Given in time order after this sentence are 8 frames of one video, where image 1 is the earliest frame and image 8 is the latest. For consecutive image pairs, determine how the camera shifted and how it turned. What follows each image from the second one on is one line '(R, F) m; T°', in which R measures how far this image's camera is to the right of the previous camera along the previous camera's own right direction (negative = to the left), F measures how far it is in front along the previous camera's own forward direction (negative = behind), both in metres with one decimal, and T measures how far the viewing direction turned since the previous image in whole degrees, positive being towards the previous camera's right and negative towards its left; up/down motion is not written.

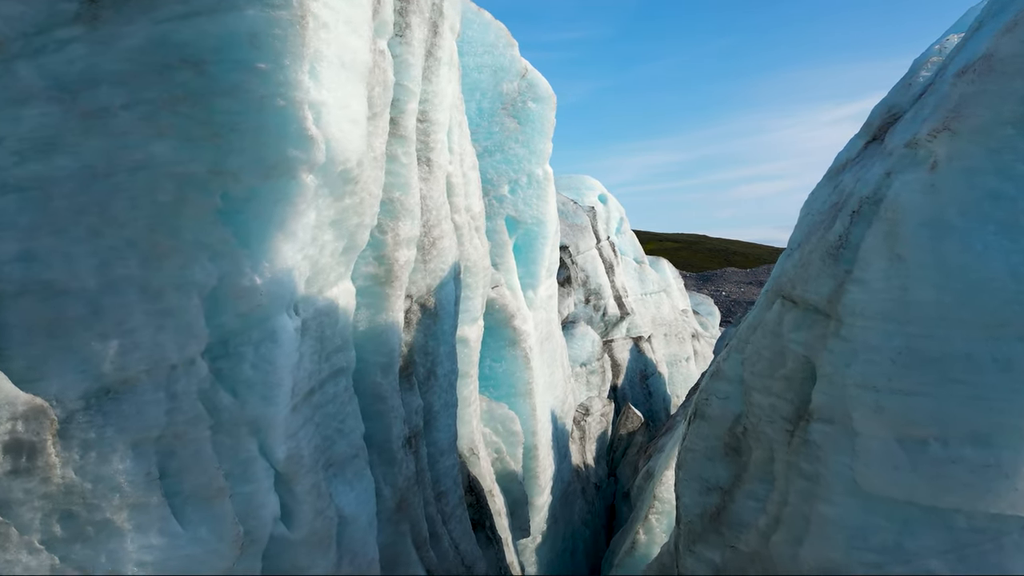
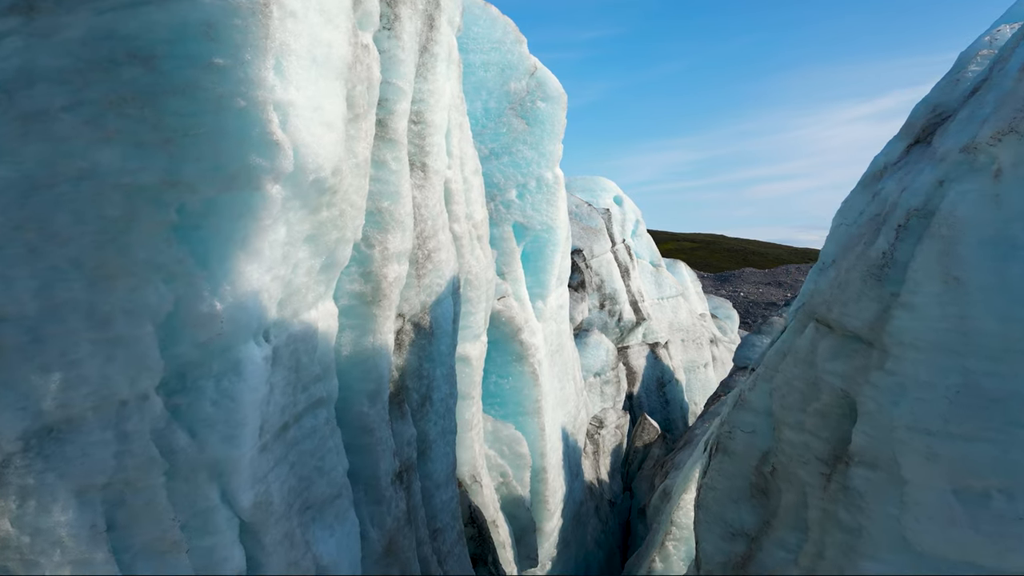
(+0.1, +0.7) m; -1°
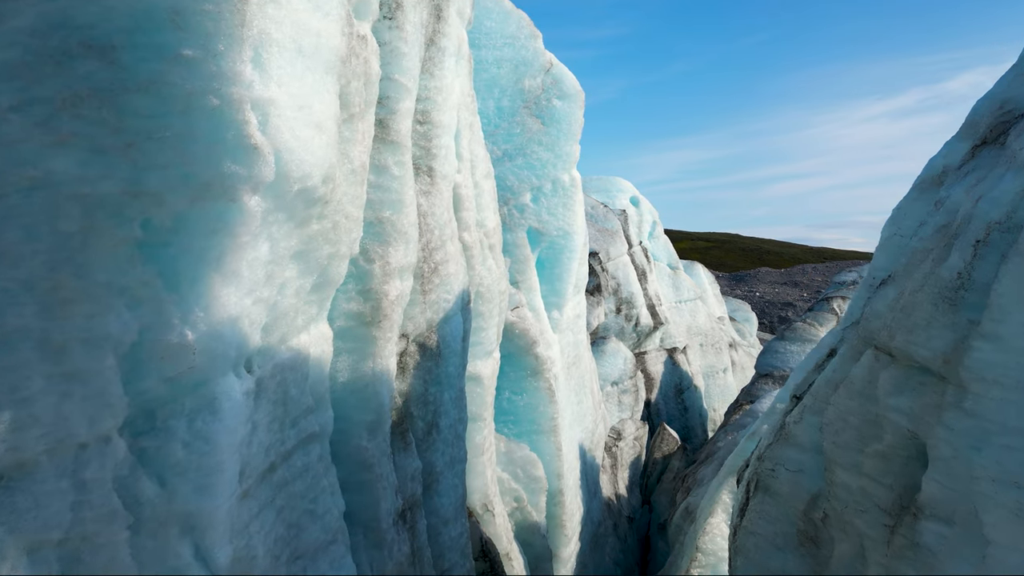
(0.0, +0.6) m; -1°
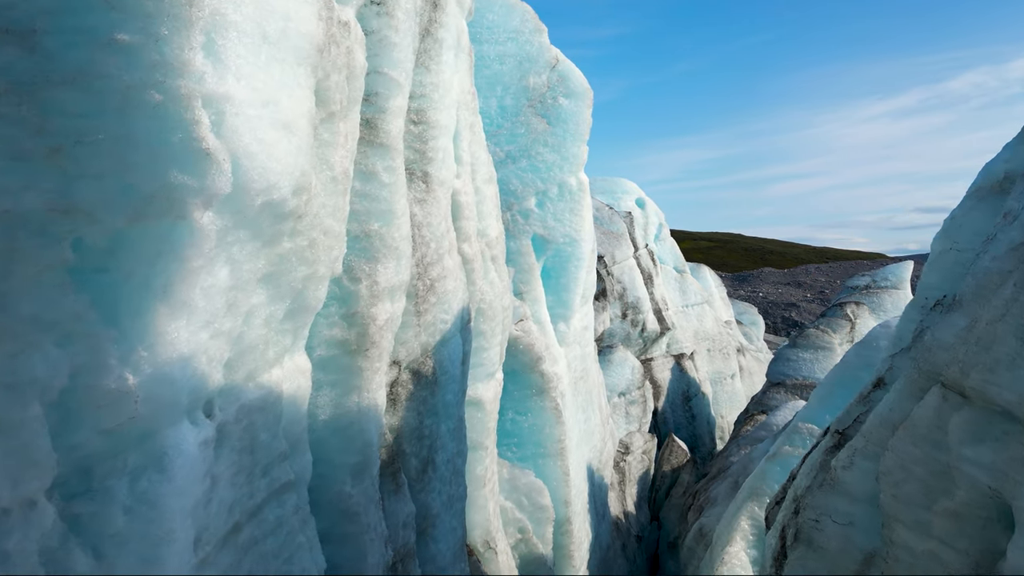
(0.0, +0.7) m; 0°
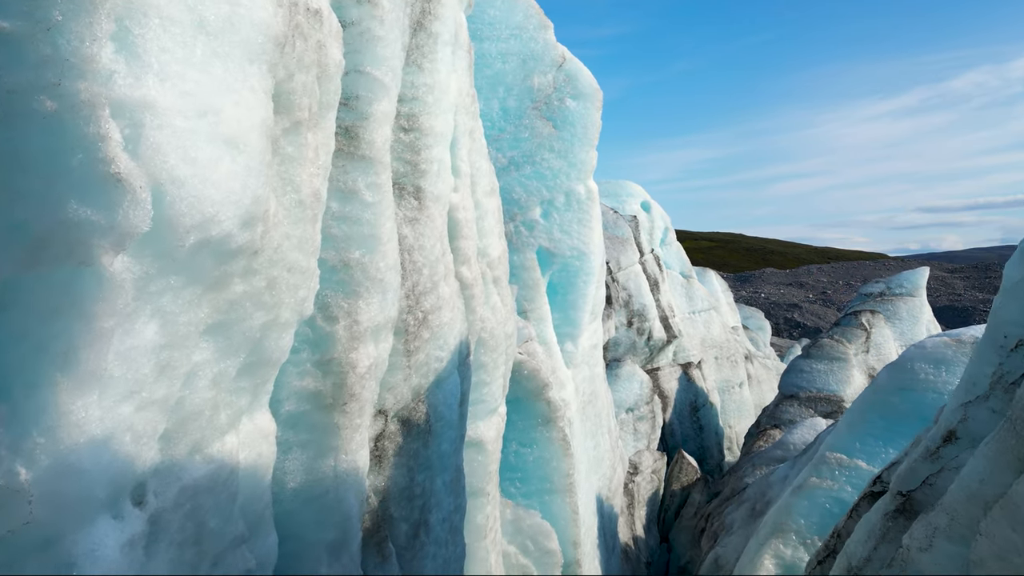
(0.0, +0.8) m; 0°
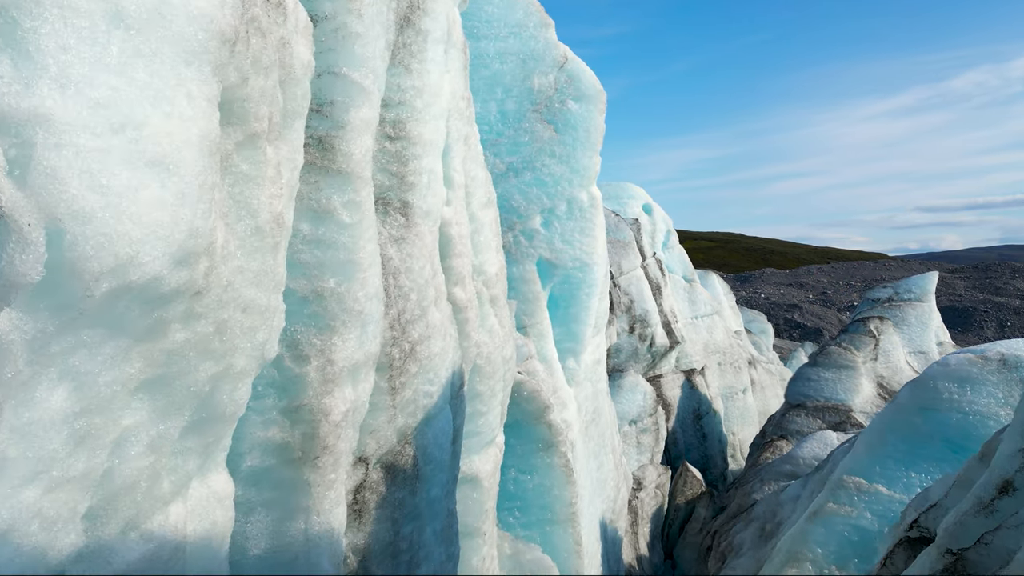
(0.0, +0.5) m; 0°
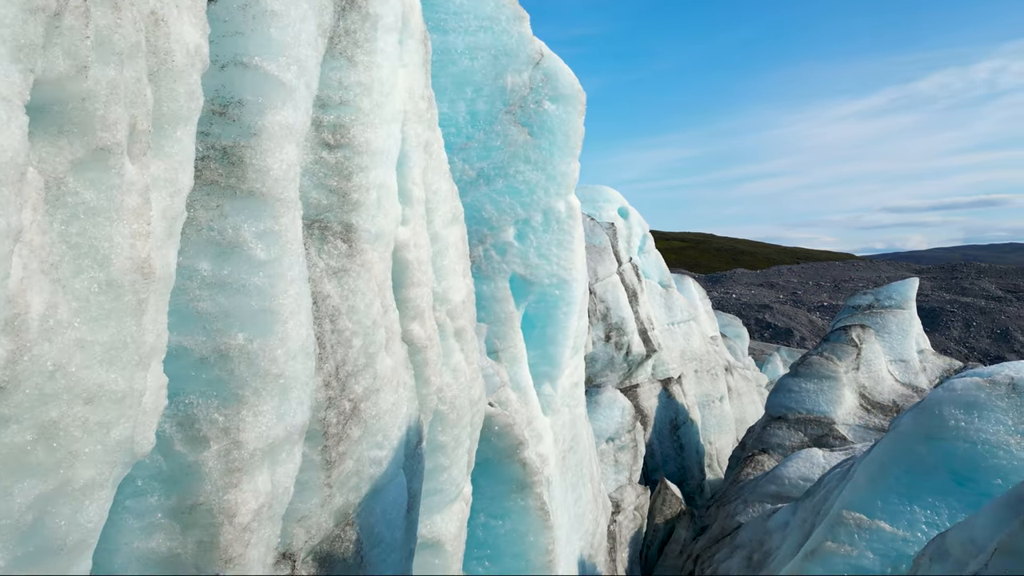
(0.0, +0.8) m; +2°
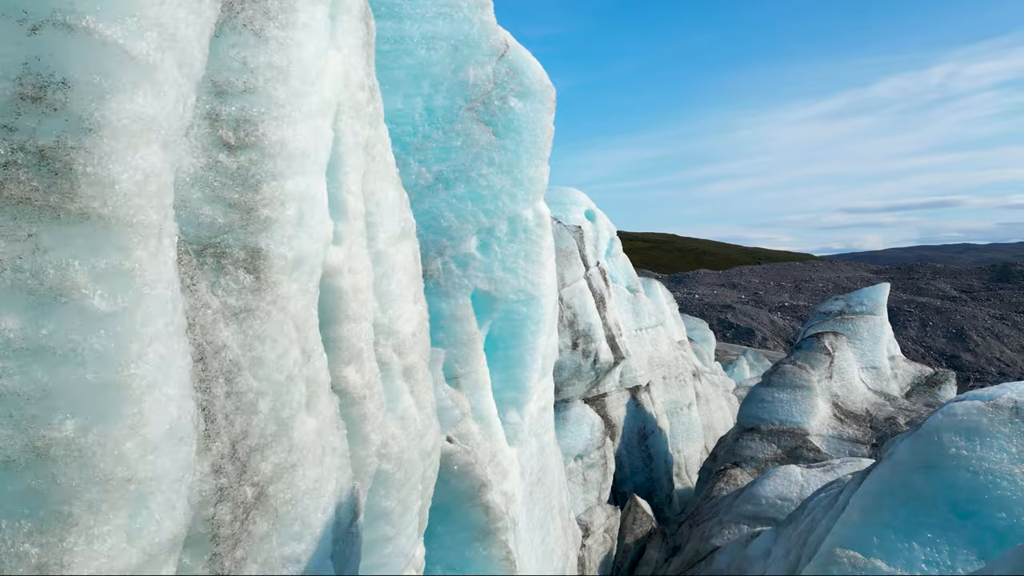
(0.0, +0.8) m; +3°
